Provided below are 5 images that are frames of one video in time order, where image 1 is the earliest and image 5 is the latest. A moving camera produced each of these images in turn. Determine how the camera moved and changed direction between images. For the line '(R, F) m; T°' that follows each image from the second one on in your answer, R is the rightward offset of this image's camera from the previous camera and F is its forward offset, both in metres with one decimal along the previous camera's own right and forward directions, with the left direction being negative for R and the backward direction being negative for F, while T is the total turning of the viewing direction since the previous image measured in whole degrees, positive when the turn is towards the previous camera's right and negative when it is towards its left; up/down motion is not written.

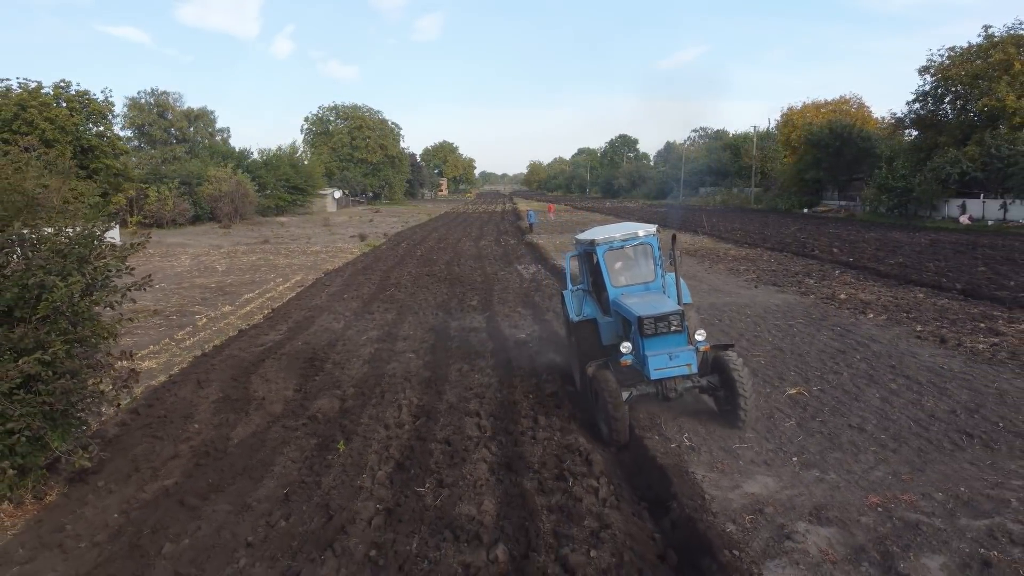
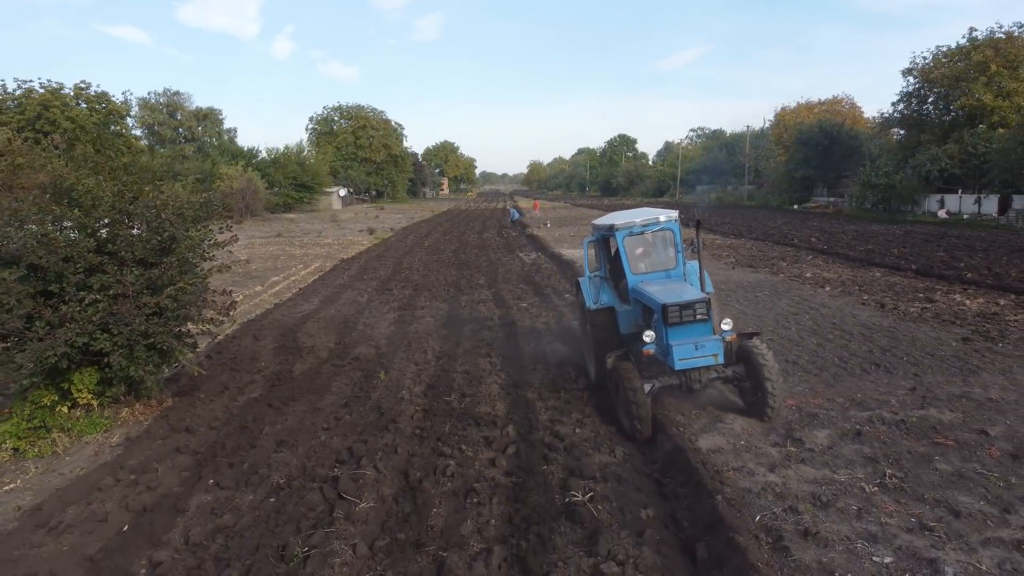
(-0.1, -1.8) m; 0°
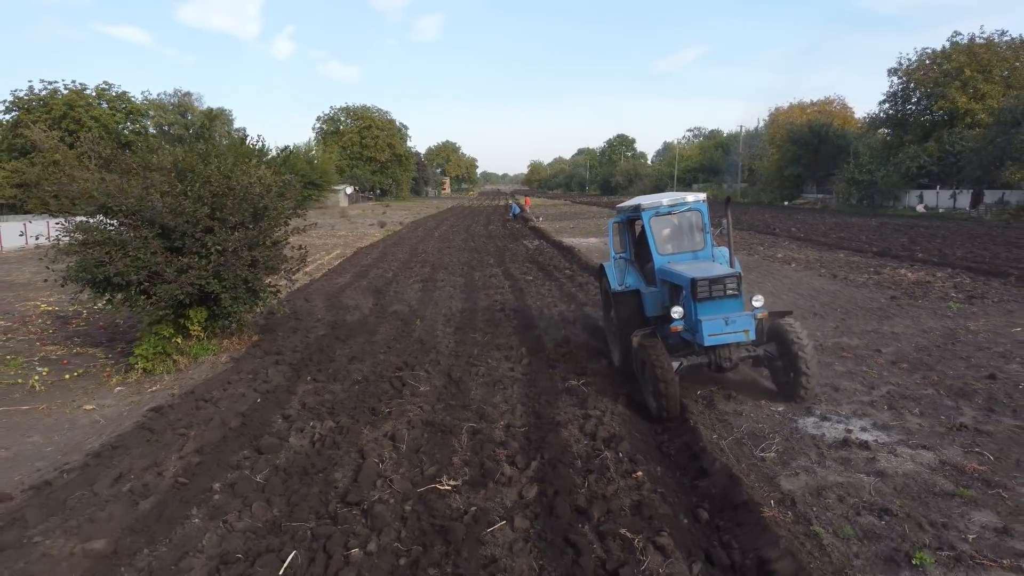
(-0.1, -2.1) m; 0°
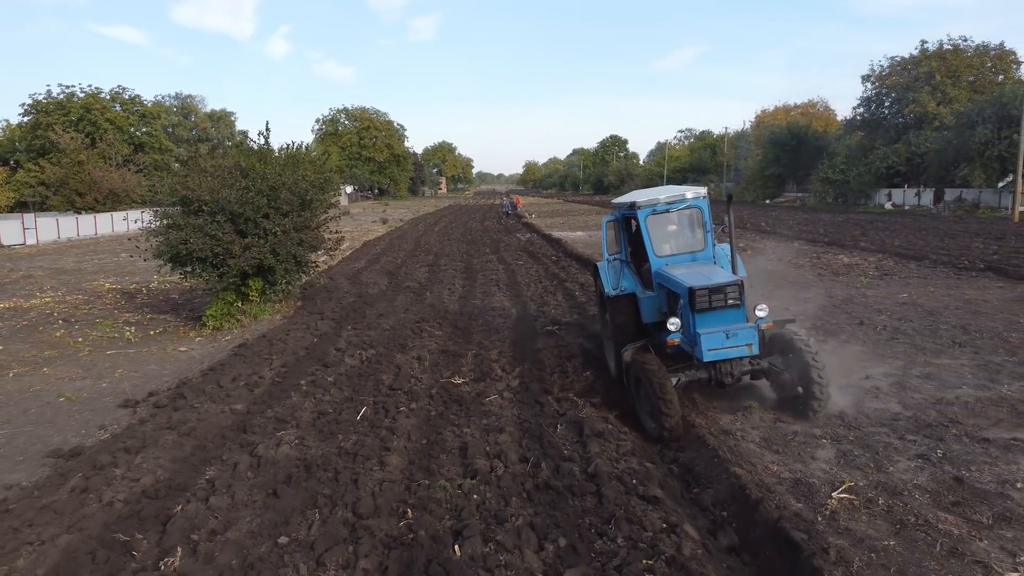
(0.0, -2.4) m; 0°
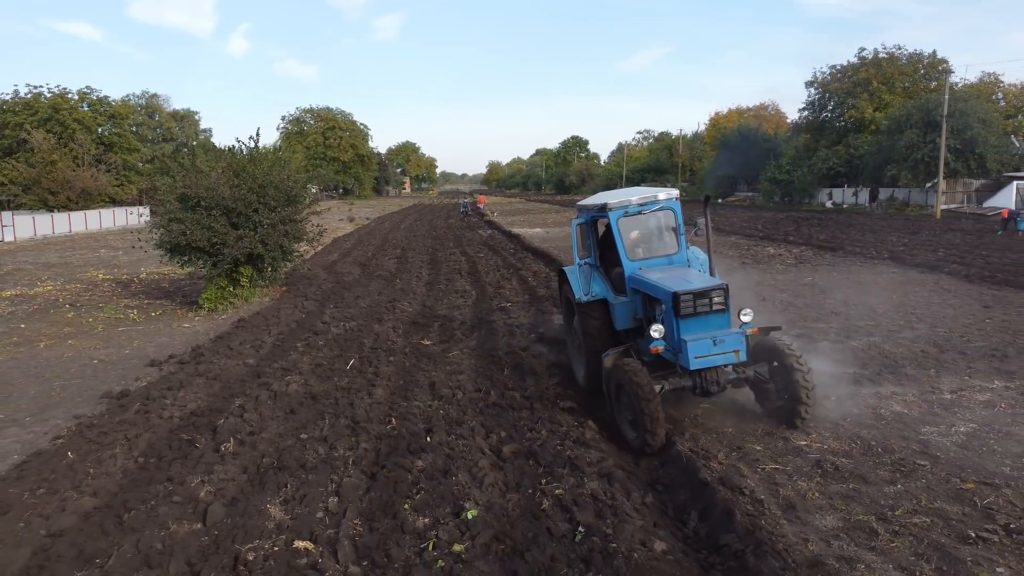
(+0.1, -1.7) m; +2°
